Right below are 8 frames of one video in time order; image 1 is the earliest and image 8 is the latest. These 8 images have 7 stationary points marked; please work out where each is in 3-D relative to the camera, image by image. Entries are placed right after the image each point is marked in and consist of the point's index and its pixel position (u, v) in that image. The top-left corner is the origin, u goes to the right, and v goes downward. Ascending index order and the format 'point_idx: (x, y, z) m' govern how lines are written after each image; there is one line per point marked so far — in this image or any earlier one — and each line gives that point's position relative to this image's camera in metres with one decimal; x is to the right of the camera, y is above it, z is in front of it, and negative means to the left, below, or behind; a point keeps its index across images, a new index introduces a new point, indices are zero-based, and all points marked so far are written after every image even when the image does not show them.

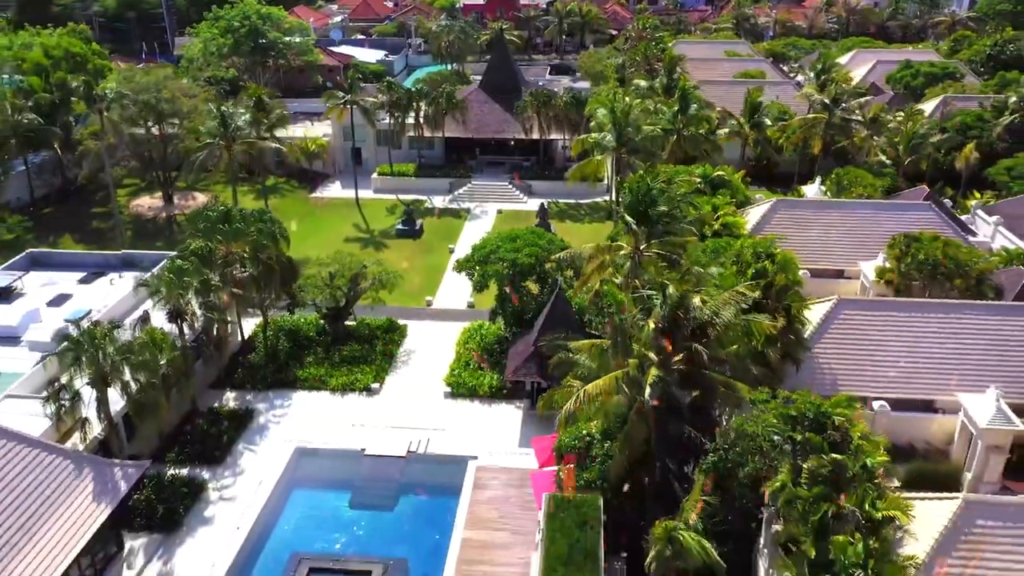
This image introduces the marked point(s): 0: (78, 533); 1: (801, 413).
0: (-11.0, -6.3, +19.1) m
1: (+7.2, -3.1, +18.4) m
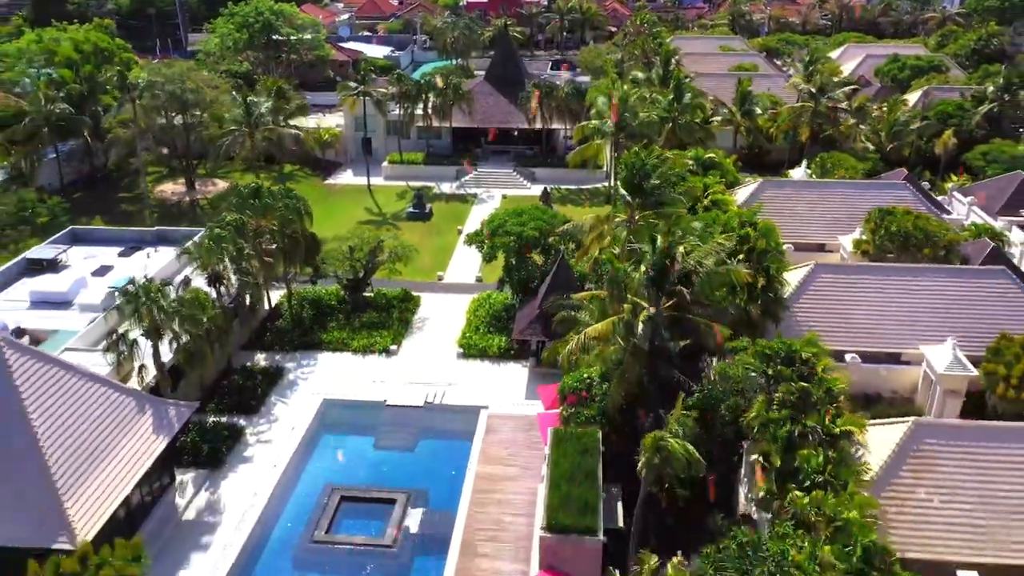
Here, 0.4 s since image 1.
0: (-10.7, -5.0, +21.8) m
1: (+7.4, -1.8, +21.1) m
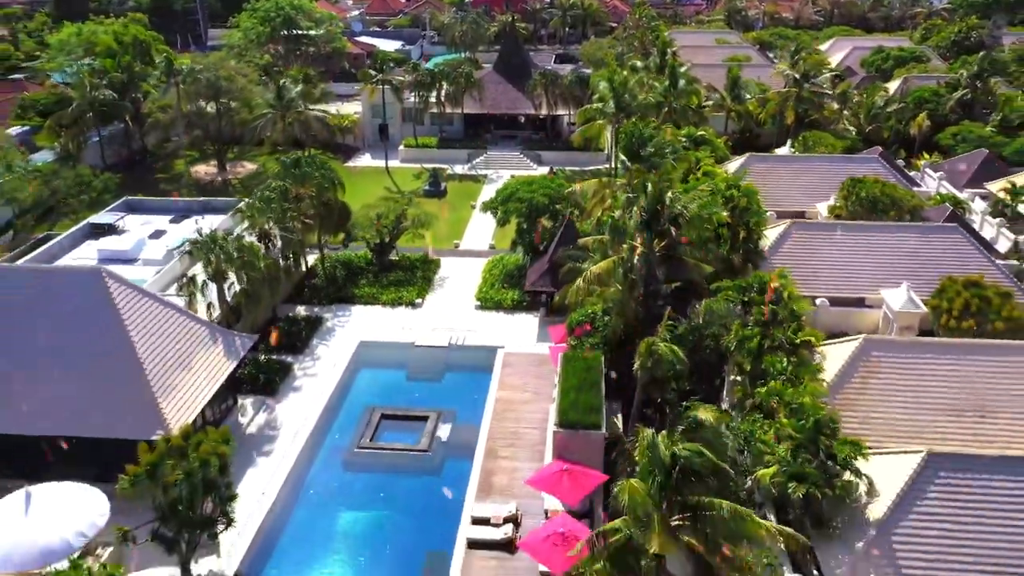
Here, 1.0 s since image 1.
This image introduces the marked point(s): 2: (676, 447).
0: (-10.1, -3.1, +25.8) m
1: (+8.0, +0.1, +25.1) m
2: (+3.4, -3.0, +15.5) m
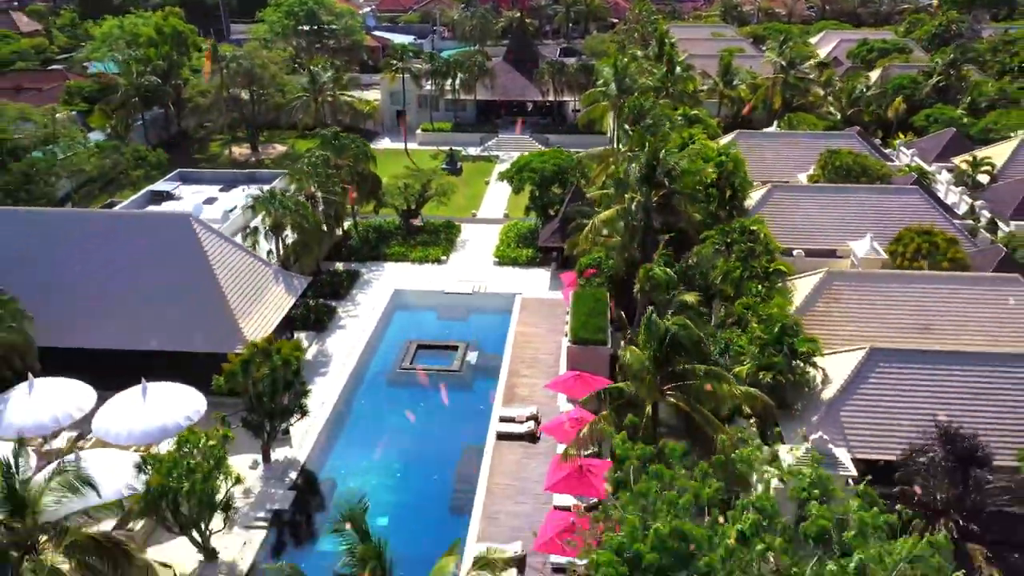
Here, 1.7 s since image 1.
0: (-9.4, -0.9, +30.5) m
1: (+8.8, +2.4, +29.8) m
2: (+4.2, -0.7, +20.2) m
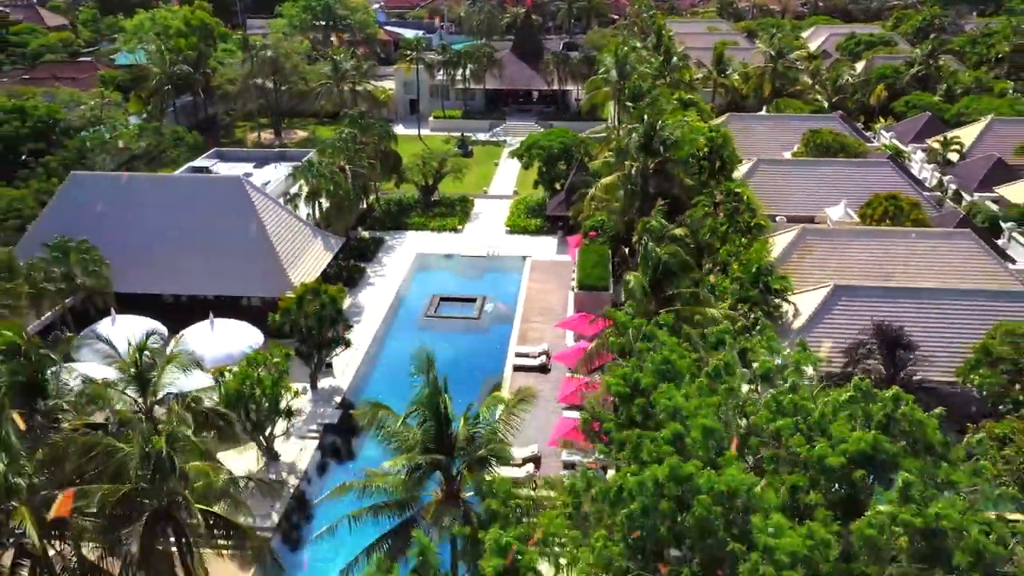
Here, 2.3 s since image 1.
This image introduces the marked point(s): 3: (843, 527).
0: (-8.8, +1.1, +34.6) m
1: (+9.4, +4.4, +33.8) m
2: (+4.8, +1.2, +24.2) m
3: (+5.3, -3.9, +12.3) m
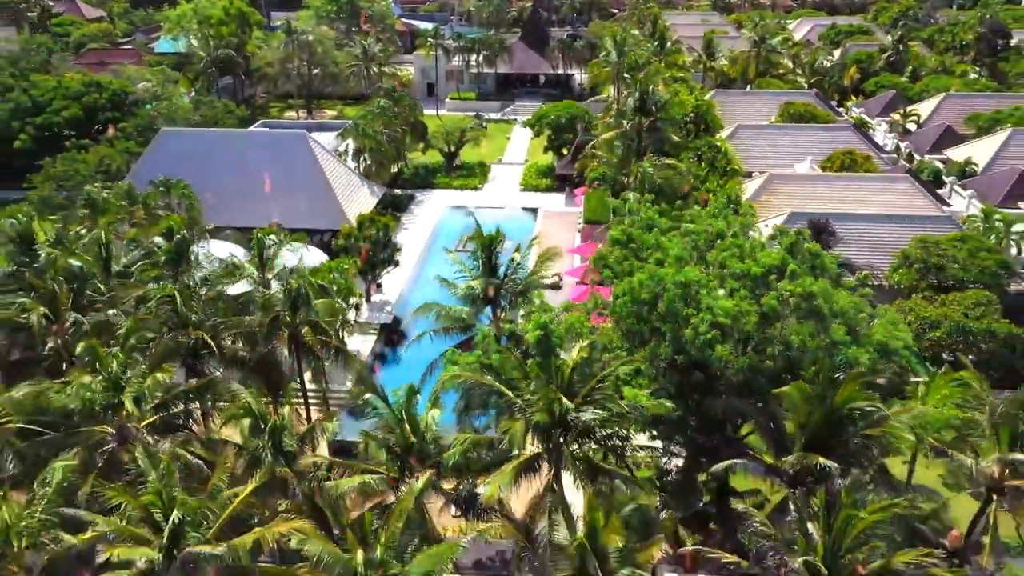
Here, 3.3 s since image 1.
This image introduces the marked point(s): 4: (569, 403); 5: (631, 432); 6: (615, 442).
0: (-7.9, +4.5, +41.3) m
1: (+10.3, +7.7, +40.5) m
2: (+5.7, +4.6, +30.9) m
3: (+6.2, -0.6, +19.0) m
4: (+1.4, -2.6, +17.5) m
5: (+2.9, -3.4, +18.2) m
6: (+2.4, -3.7, +18.0) m
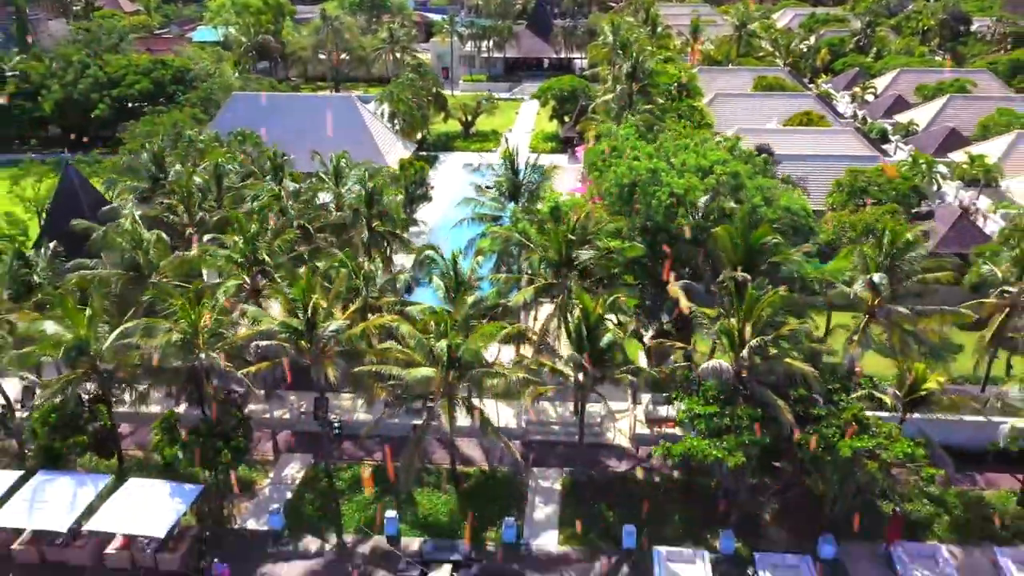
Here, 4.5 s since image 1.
0: (-7.1, +8.5, +49.4) m
1: (+11.0, +11.8, +48.5) m
2: (+6.4, +8.6, +39.0) m
3: (+6.9, +3.5, +27.0) m
4: (+2.1, +1.4, +25.6) m
5: (+3.6, +0.6, +26.2) m
6: (+3.1, +0.4, +26.0) m
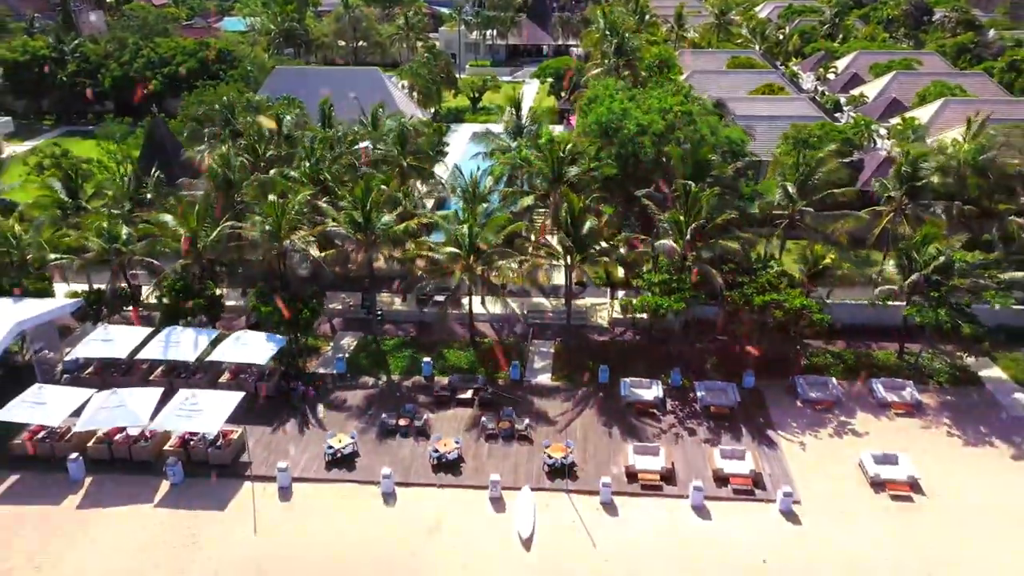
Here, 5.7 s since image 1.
0: (-6.9, +12.5, +57.5) m
1: (+11.2, +15.8, +56.6) m
2: (+6.6, +12.7, +47.1) m
3: (+7.1, +7.5, +35.1) m
4: (+2.3, +5.5, +33.7) m
5: (+3.8, +4.6, +34.3) m
6: (+3.3, +4.4, +34.1) m
